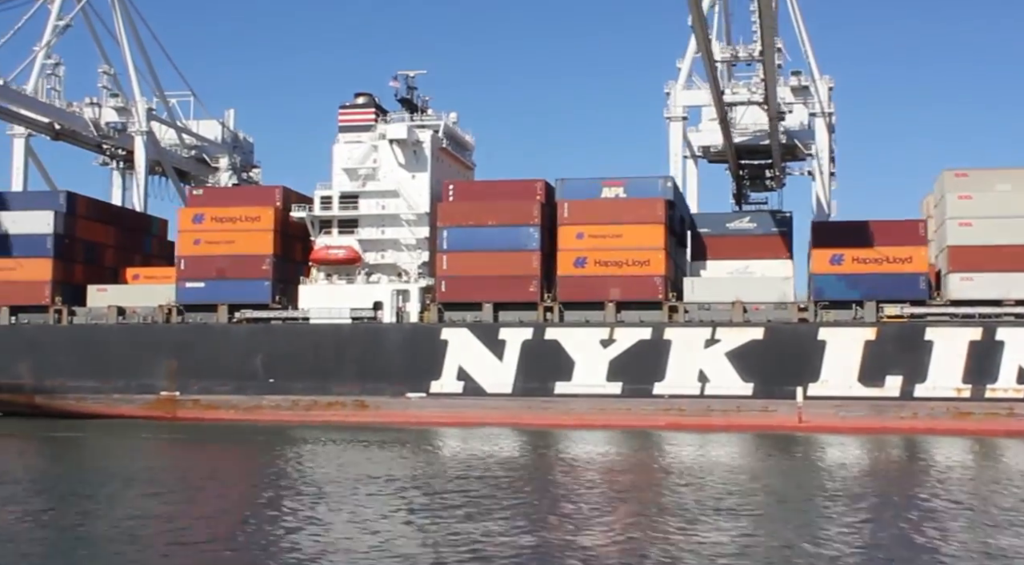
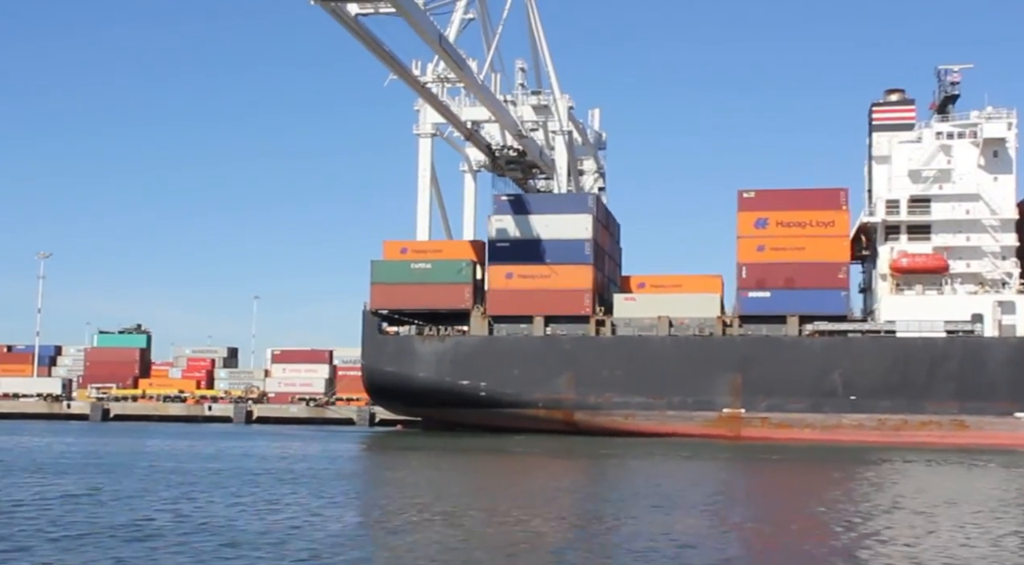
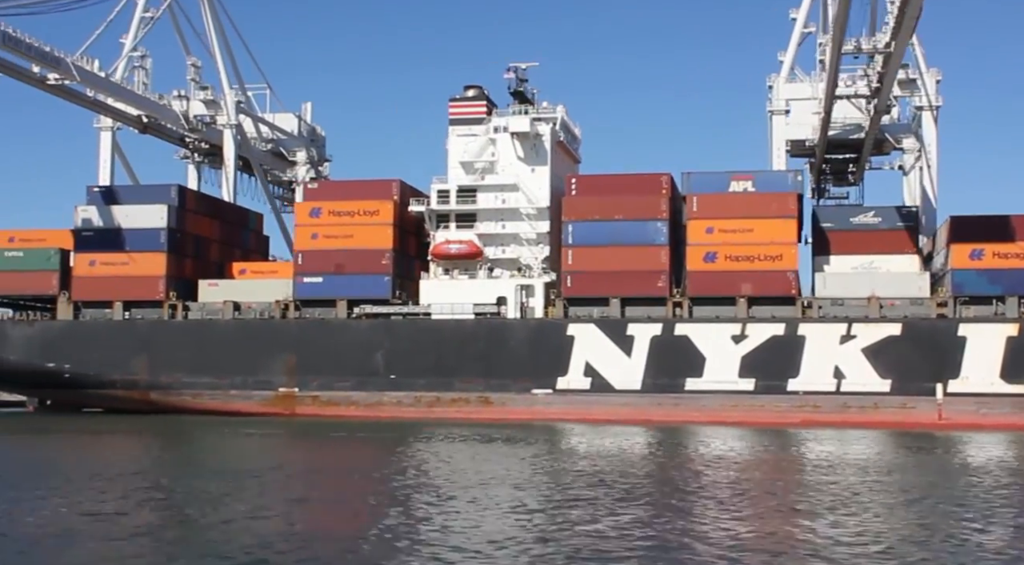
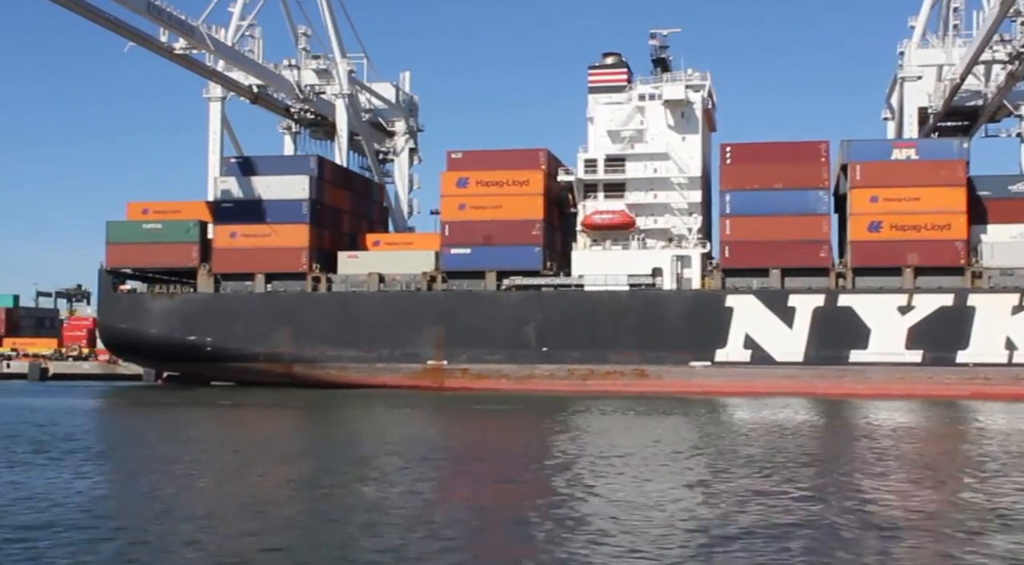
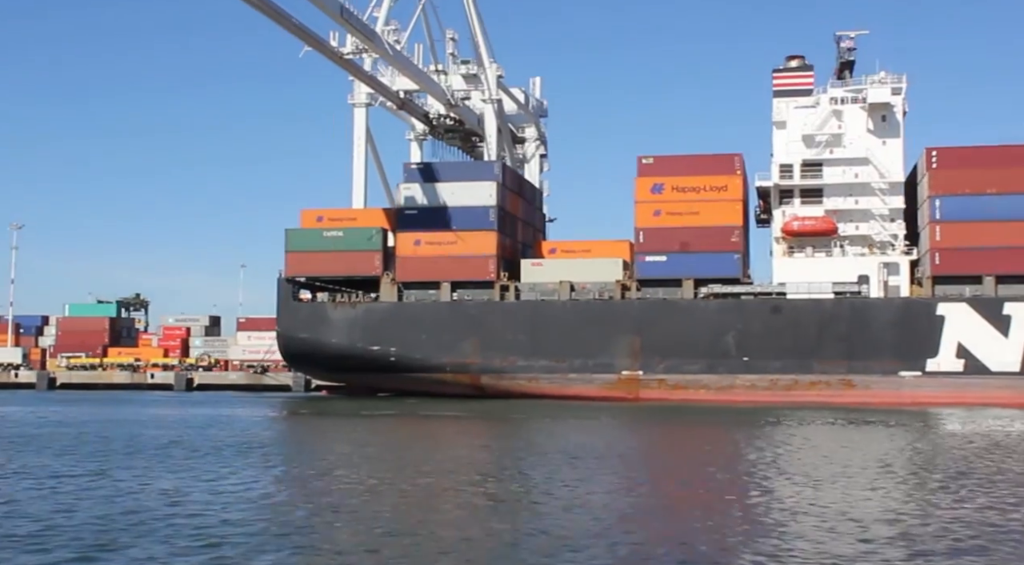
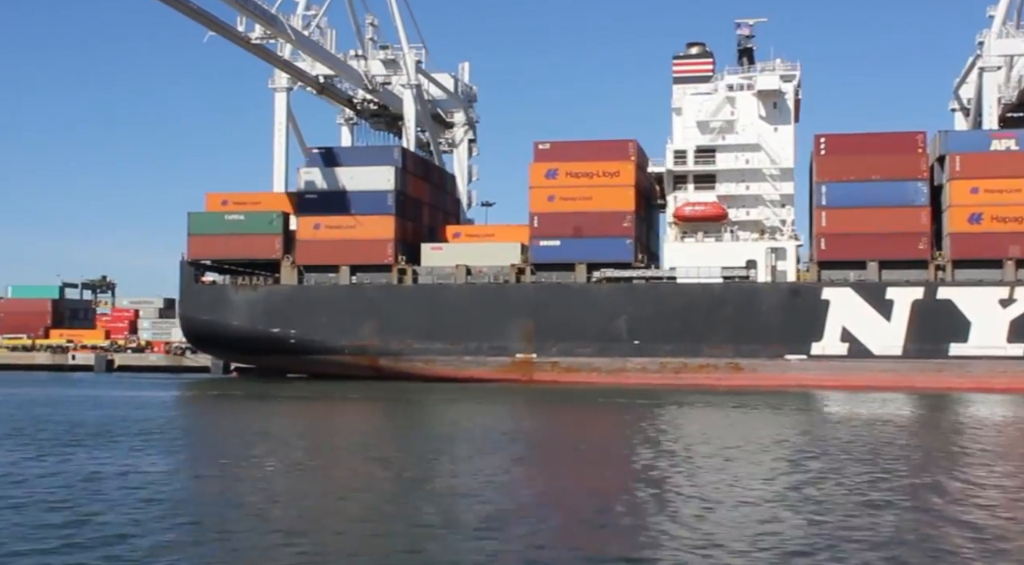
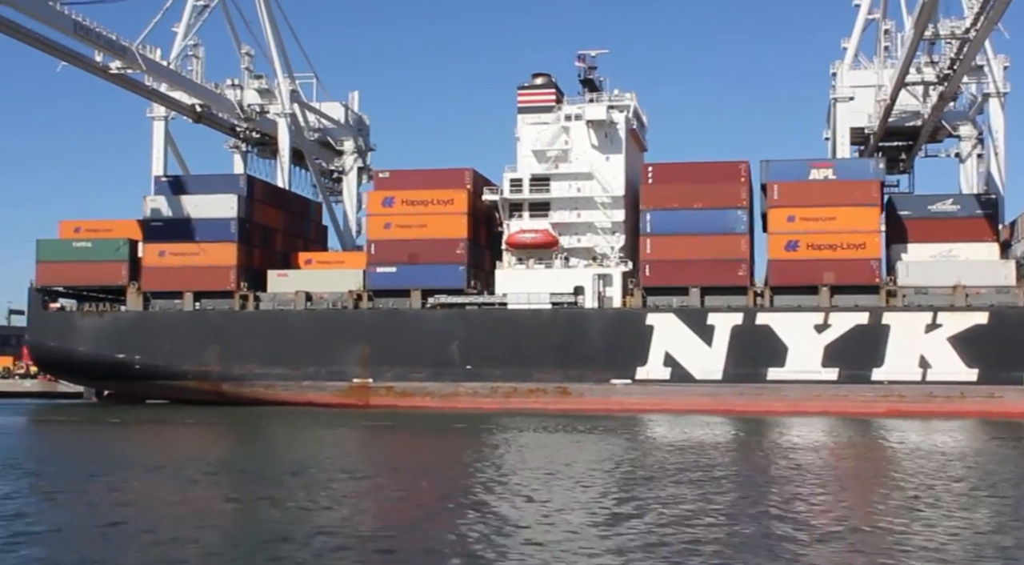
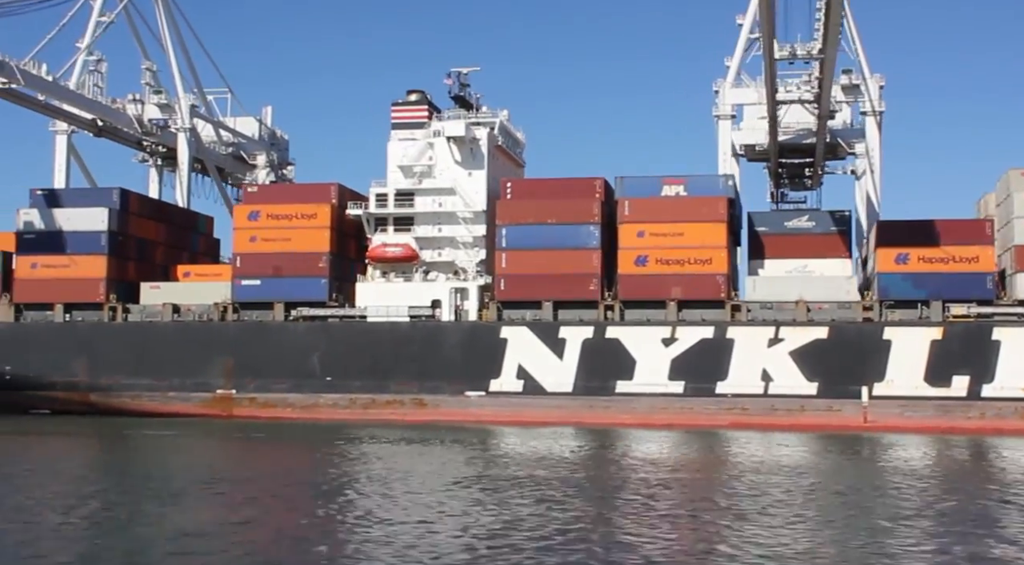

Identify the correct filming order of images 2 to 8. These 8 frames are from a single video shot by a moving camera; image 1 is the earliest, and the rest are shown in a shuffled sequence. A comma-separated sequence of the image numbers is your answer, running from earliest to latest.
8, 3, 7, 4, 6, 5, 2
